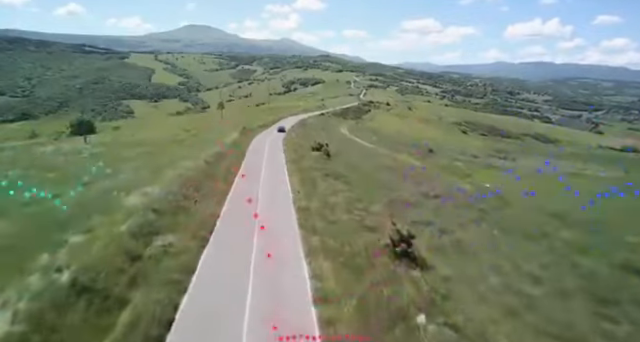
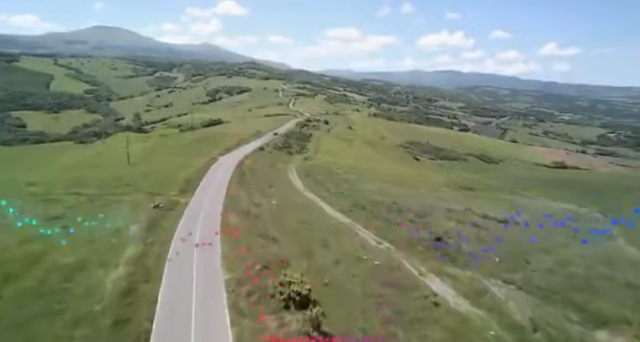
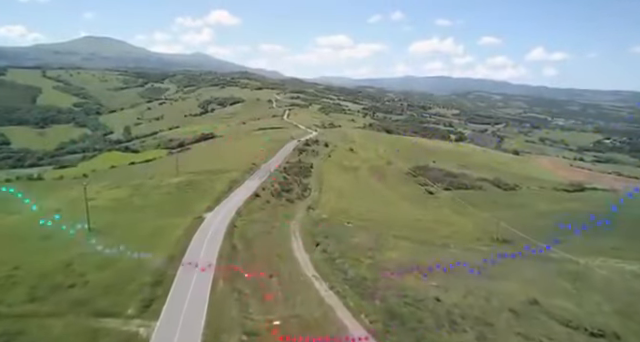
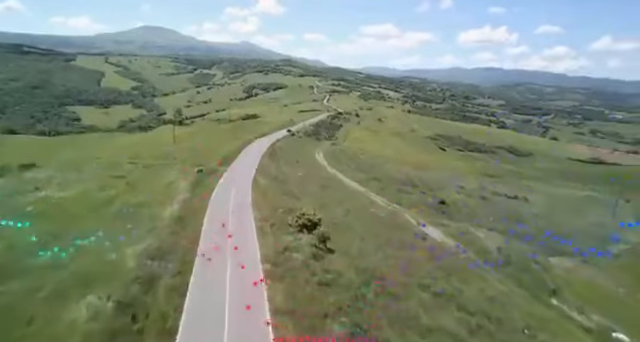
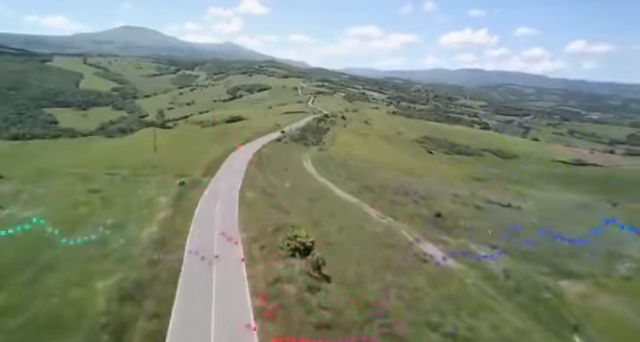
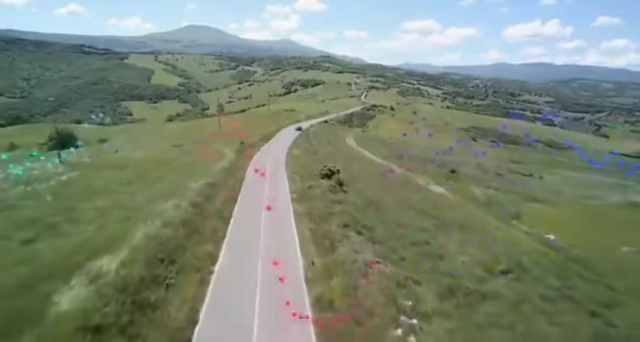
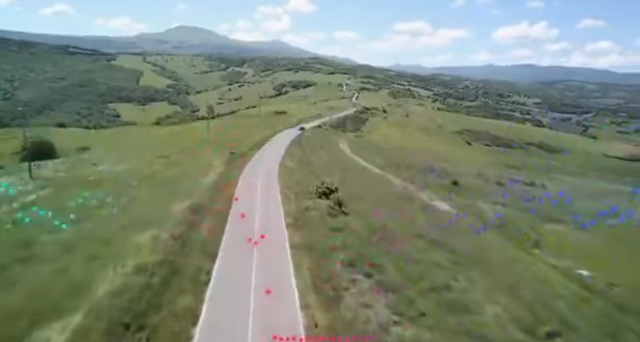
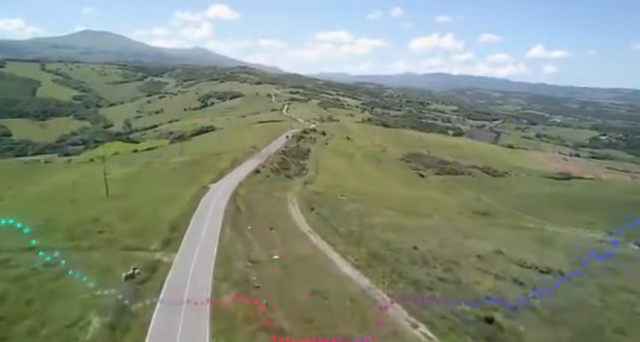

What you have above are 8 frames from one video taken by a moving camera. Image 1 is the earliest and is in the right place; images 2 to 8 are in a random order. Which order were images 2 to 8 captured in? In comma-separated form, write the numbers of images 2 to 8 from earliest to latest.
6, 7, 4, 5, 2, 8, 3
